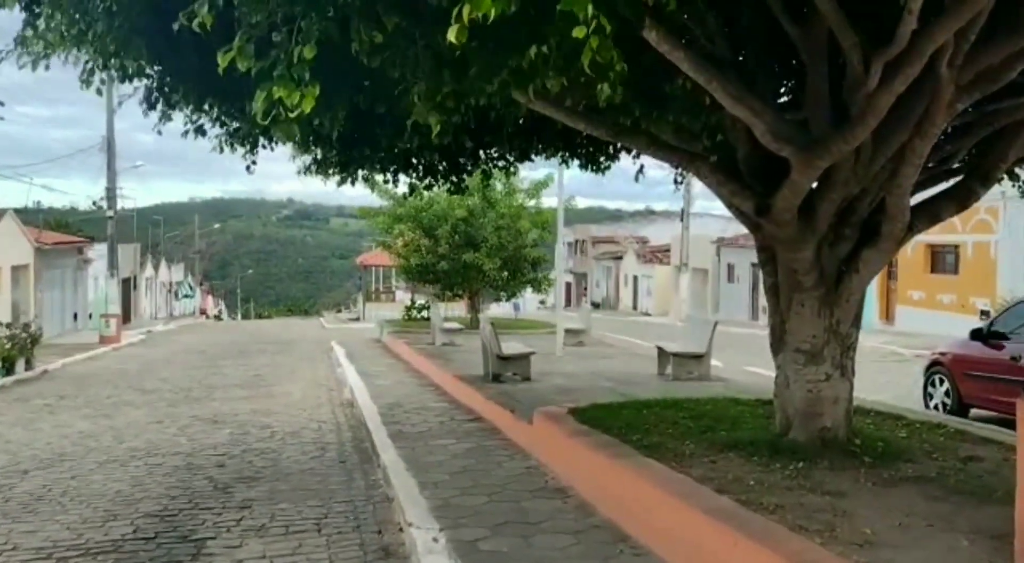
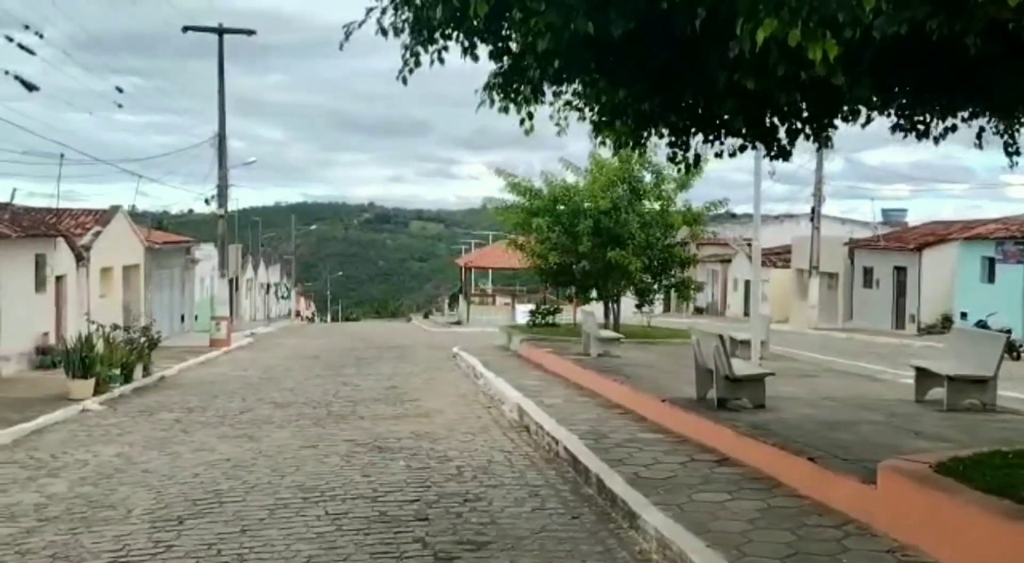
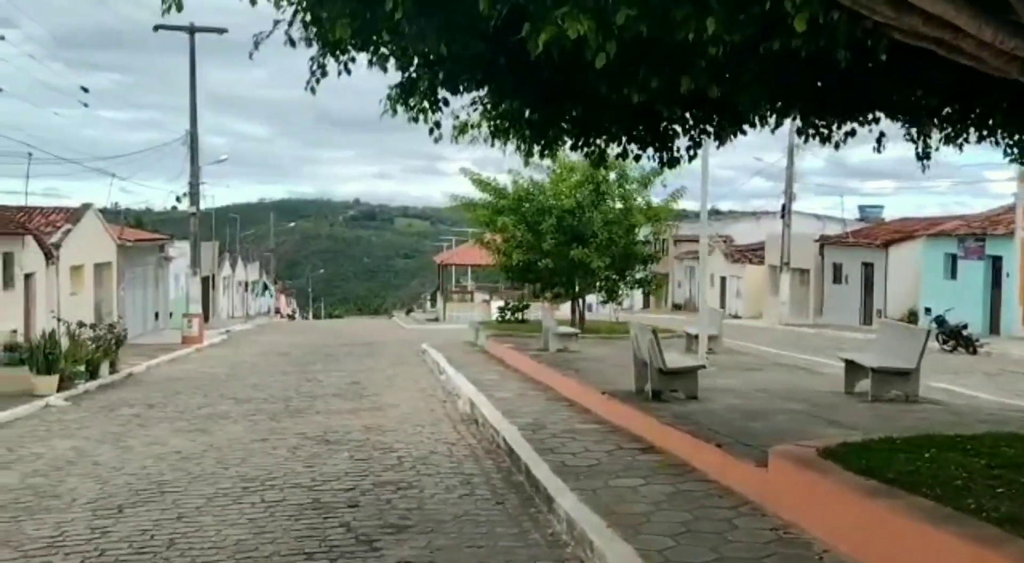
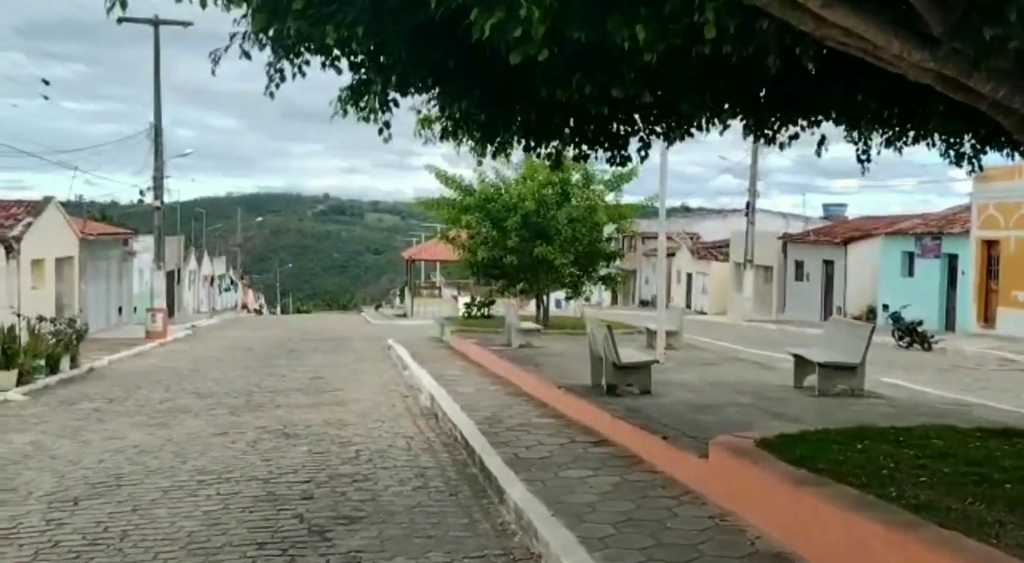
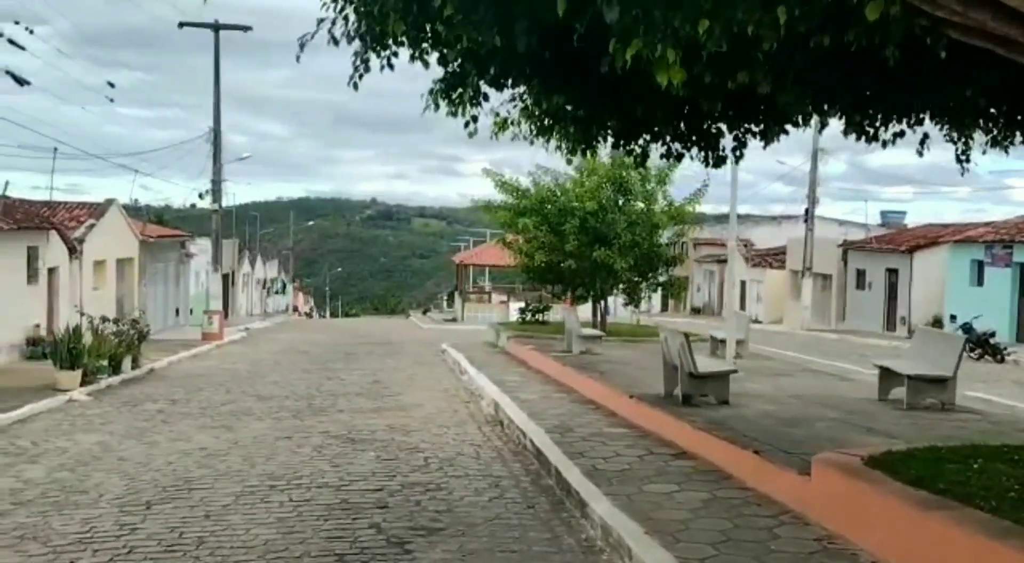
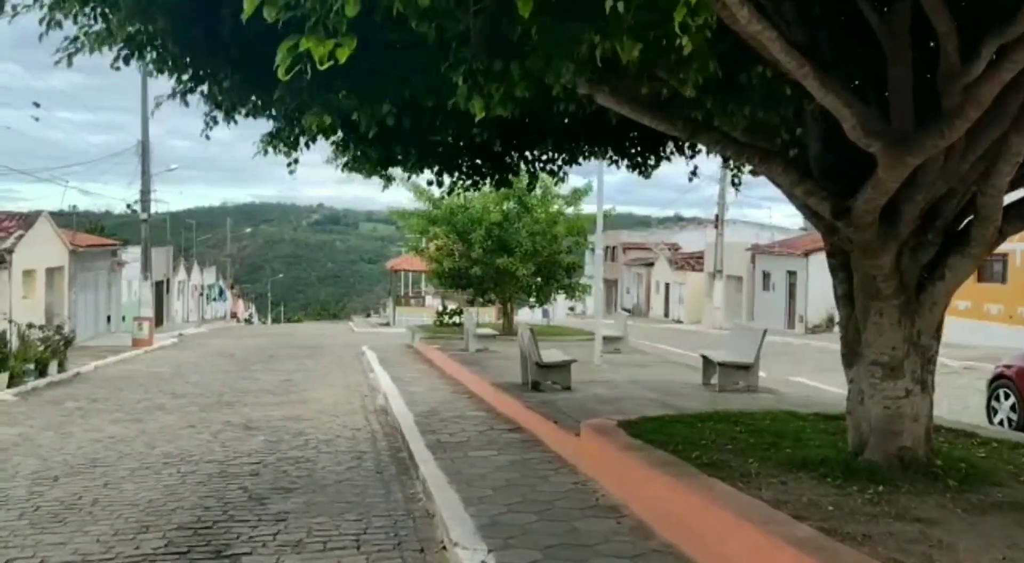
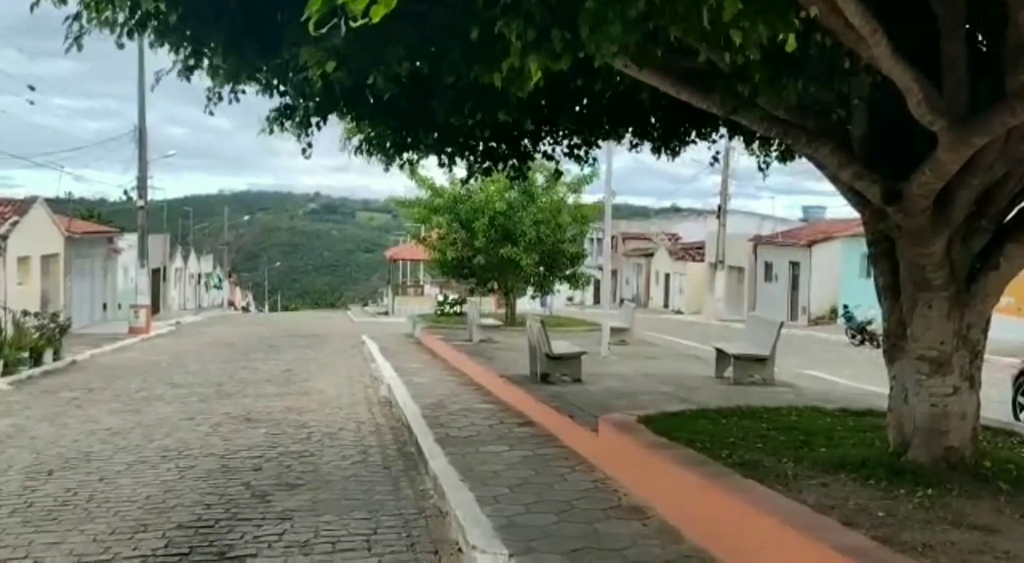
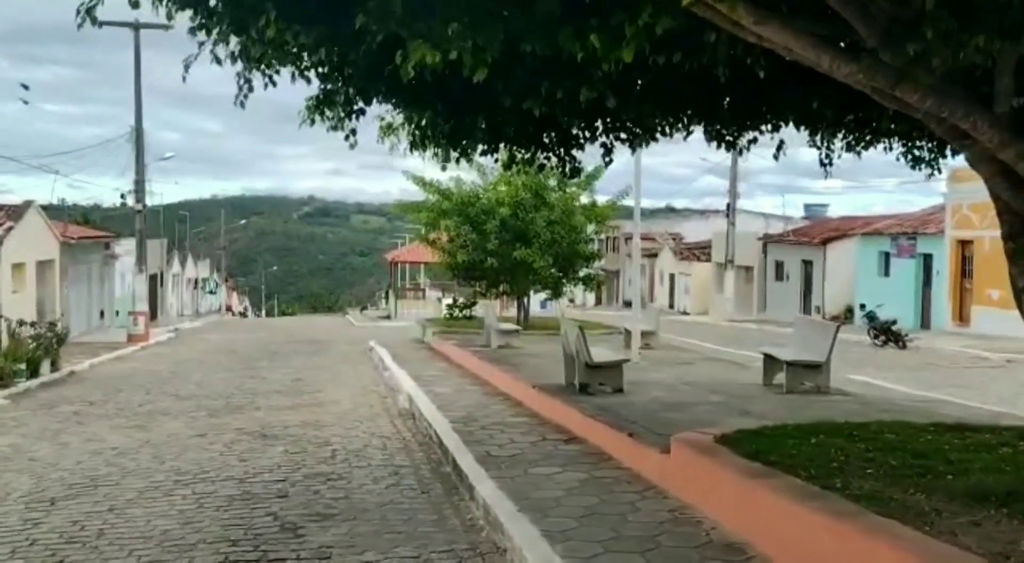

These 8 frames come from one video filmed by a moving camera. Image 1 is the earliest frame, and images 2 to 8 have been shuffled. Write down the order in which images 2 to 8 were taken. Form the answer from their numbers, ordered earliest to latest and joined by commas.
6, 7, 8, 4, 3, 5, 2
